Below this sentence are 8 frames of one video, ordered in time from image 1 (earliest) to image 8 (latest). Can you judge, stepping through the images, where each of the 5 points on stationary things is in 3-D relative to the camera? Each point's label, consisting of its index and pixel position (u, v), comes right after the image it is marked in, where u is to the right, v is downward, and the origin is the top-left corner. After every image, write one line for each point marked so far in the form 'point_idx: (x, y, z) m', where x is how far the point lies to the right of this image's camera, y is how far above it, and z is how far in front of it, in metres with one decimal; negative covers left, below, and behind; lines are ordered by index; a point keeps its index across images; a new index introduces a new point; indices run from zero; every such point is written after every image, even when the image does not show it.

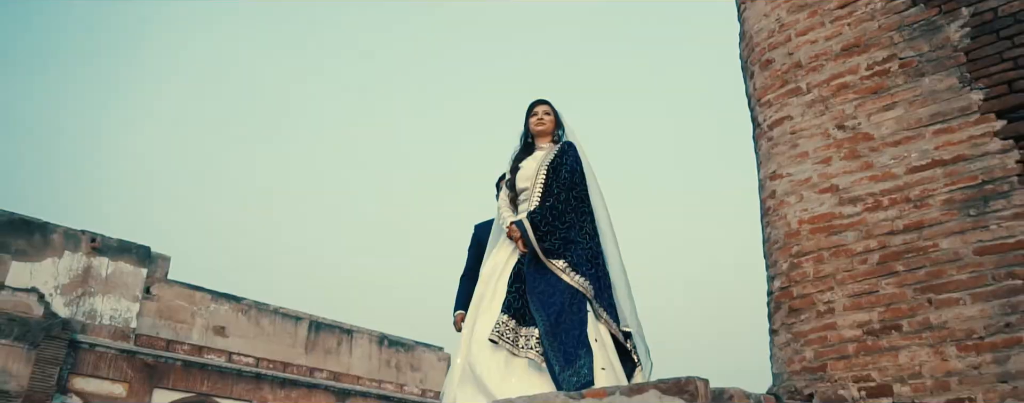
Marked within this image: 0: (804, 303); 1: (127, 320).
0: (+1.4, -0.5, +4.1) m
1: (-7.8, -2.4, +17.2) m
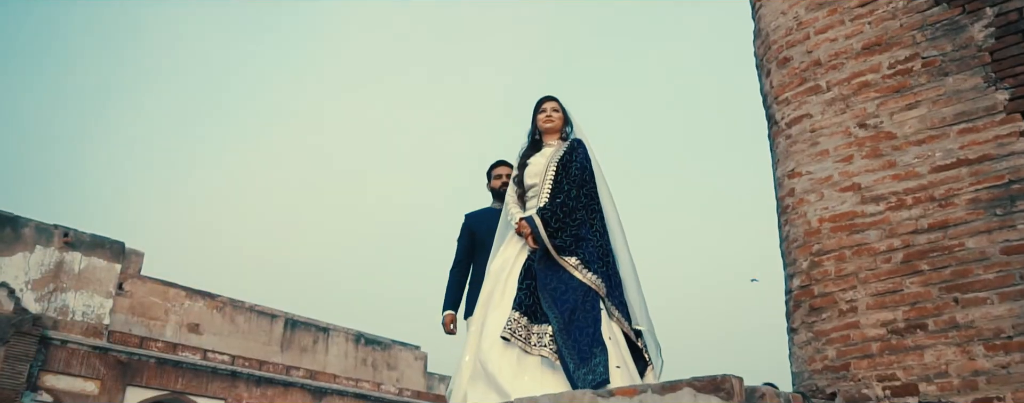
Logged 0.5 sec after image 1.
0: (+1.5, -0.5, +4.0) m
1: (-8.2, -2.3, +16.9) m
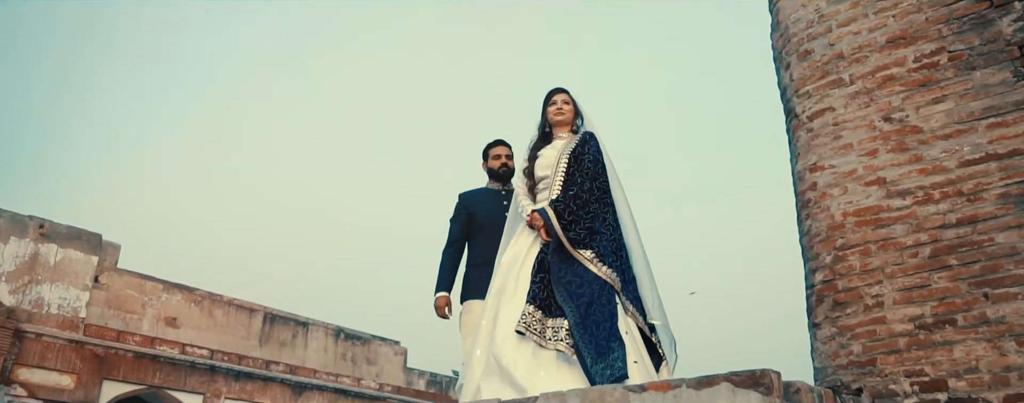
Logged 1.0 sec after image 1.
0: (+1.6, -0.4, +4.0) m
1: (-8.5, -2.1, +16.6) m
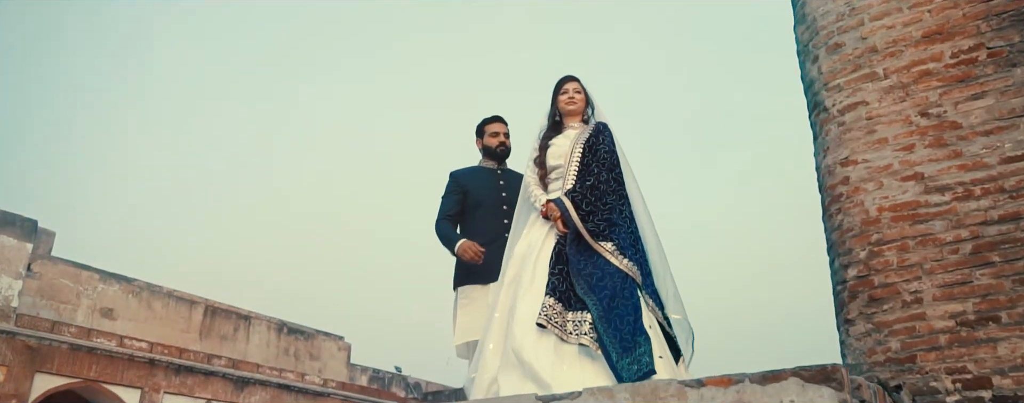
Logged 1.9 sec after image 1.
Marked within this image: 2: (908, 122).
0: (+1.7, -0.4, +4.0) m
1: (-9.3, -1.8, +15.8) m
2: (+1.9, +0.4, +4.0) m
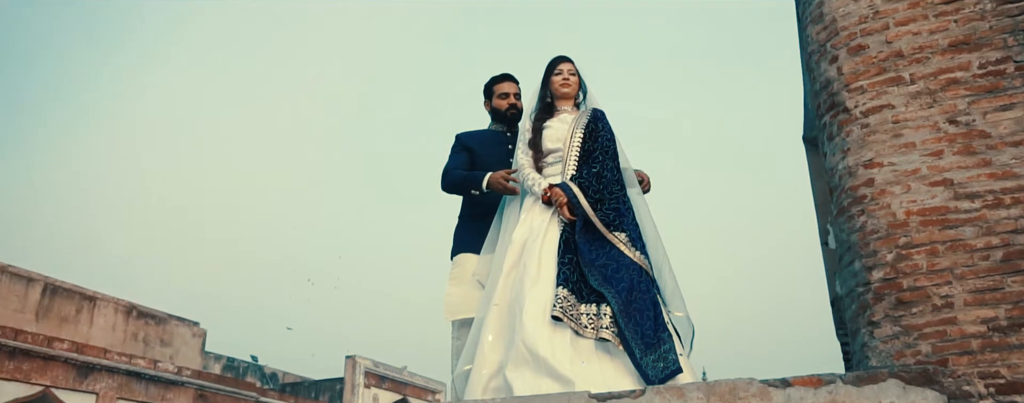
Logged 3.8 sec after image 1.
0: (+1.8, -0.4, +4.0) m
1: (-11.1, -1.1, +13.7) m
2: (+2.0, +0.4, +4.1) m
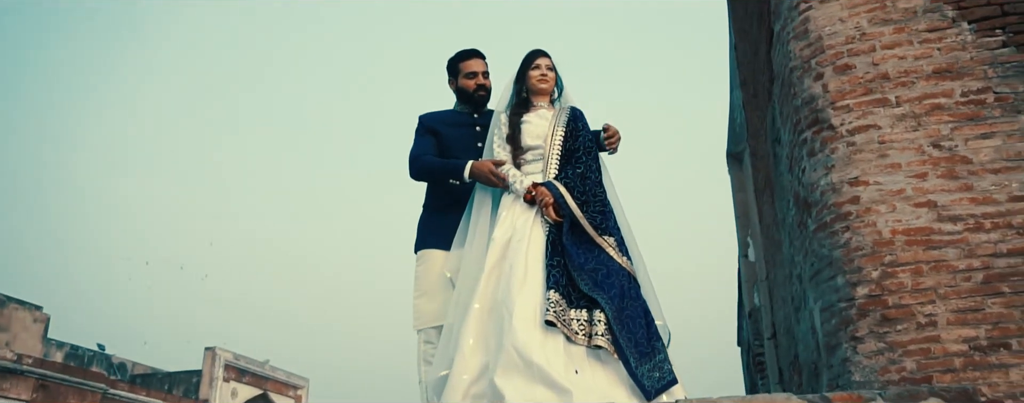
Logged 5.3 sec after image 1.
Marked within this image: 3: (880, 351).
0: (+1.8, -0.5, +4.1) m
1: (-12.6, -0.3, +11.6) m
2: (+2.0, +0.3, +4.2) m
3: (+1.7, -0.7, +4.0) m
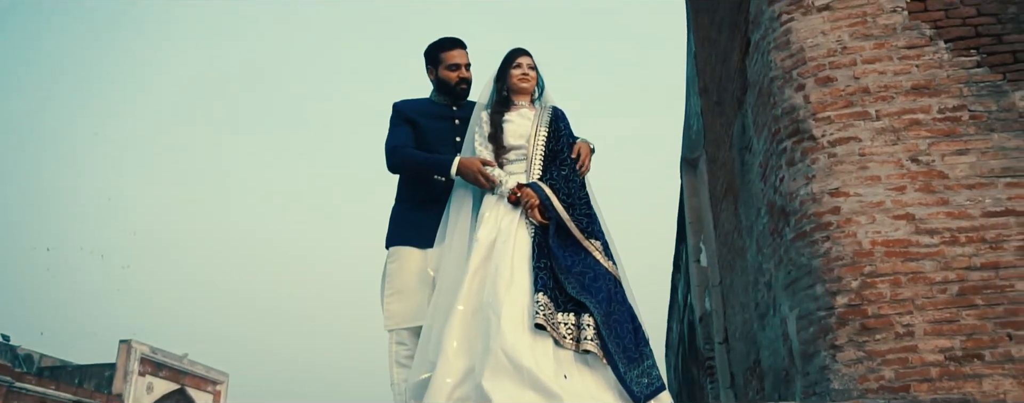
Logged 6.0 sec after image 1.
0: (+1.7, -0.6, +4.2) m
1: (-13.3, +0.1, +10.4) m
2: (+1.9, +0.2, +4.3) m
3: (+1.6, -0.8, +4.1) m
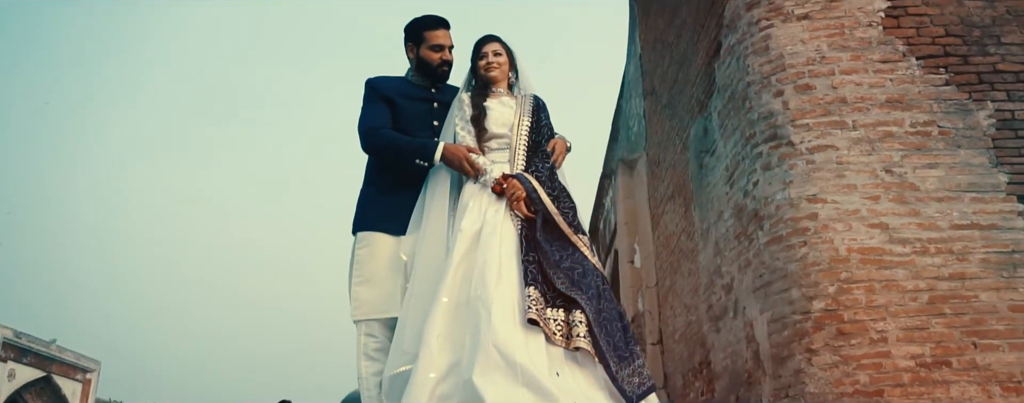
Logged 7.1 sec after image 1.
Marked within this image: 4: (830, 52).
0: (+1.6, -0.6, +4.3) m
1: (-14.0, +0.8, +8.4) m
2: (+1.8, +0.1, +4.4) m
3: (+1.5, -0.8, +4.2) m
4: (+1.7, +0.9, +4.8) m
